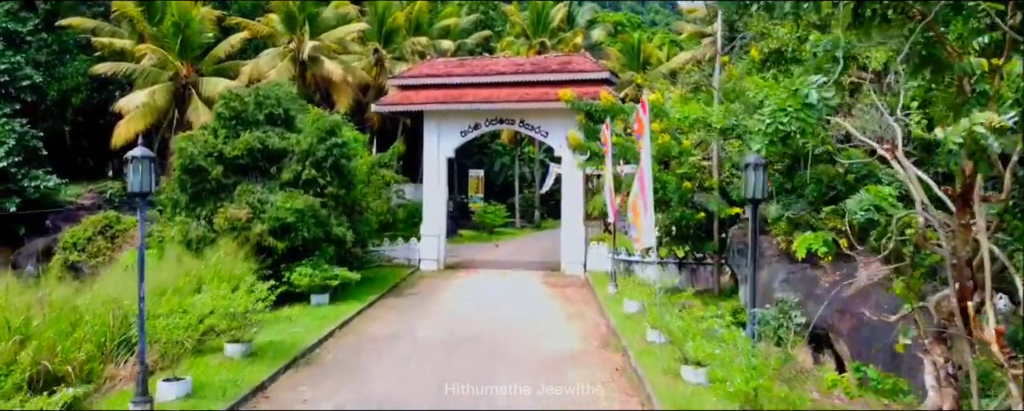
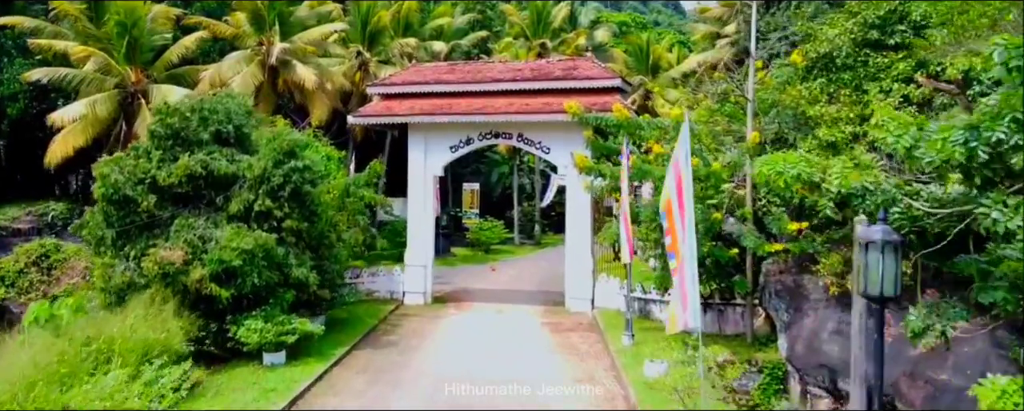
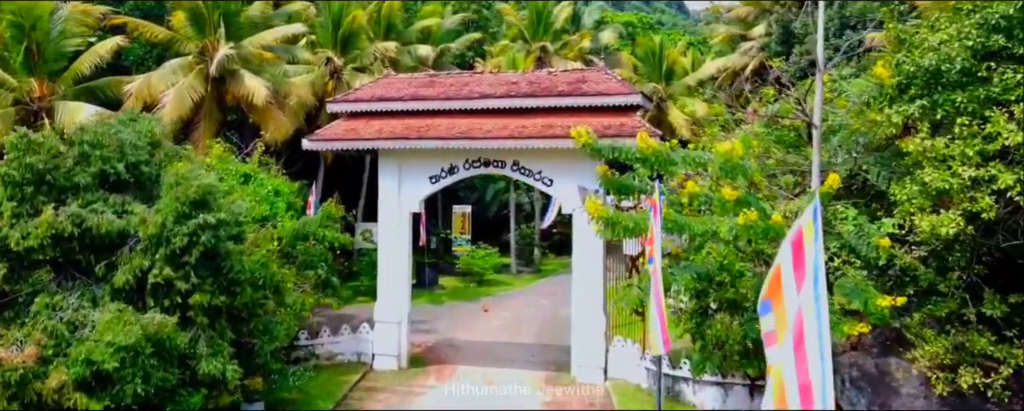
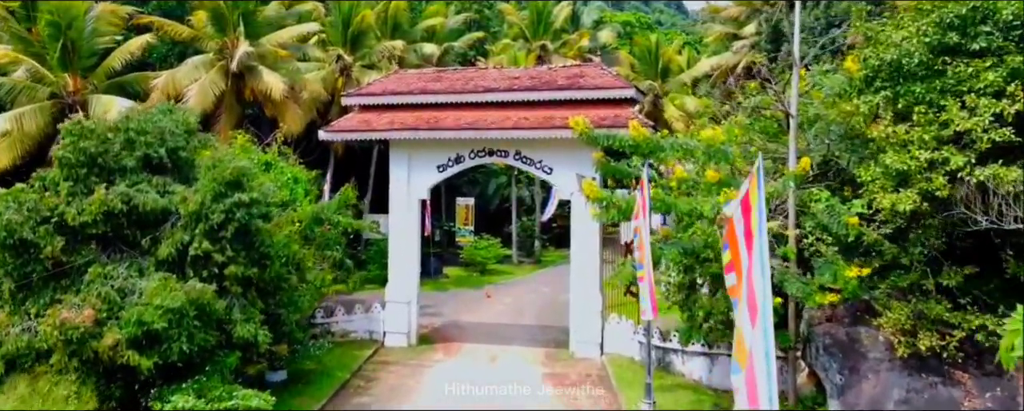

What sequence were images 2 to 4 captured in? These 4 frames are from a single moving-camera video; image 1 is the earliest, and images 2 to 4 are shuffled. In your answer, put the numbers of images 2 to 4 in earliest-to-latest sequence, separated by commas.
2, 4, 3
